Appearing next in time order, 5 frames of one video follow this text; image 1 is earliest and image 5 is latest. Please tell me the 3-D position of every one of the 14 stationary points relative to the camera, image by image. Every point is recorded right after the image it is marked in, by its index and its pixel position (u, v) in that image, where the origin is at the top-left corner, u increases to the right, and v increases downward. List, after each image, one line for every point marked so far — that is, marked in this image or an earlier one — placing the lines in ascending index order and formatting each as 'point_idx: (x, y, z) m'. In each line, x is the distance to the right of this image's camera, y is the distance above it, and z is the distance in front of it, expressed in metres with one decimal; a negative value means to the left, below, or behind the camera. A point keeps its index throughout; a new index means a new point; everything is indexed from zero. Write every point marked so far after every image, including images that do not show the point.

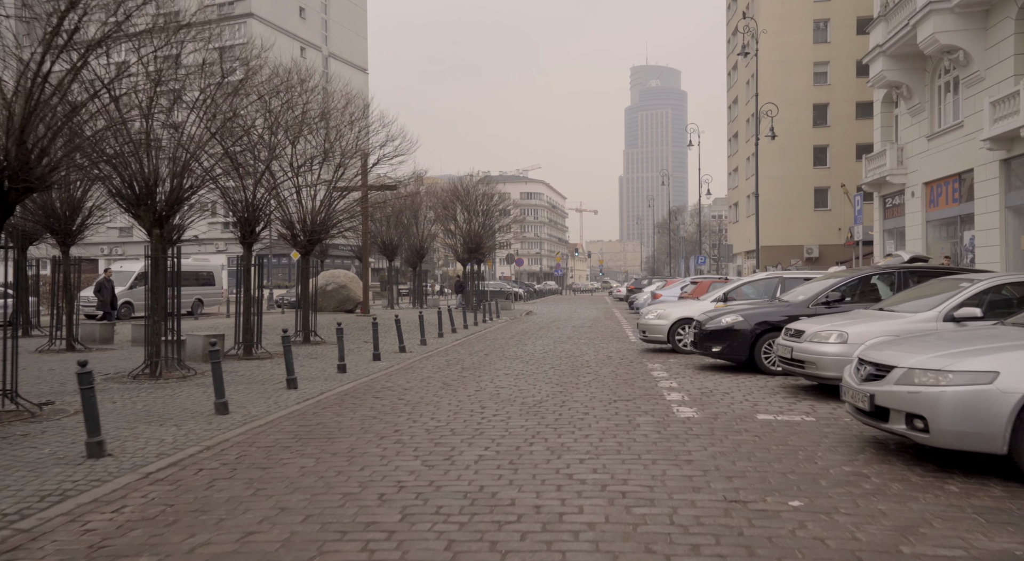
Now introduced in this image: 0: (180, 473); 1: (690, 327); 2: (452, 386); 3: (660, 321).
0: (-2.5, -1.5, +6.1) m
1: (+3.4, -0.9, +15.4) m
2: (-0.9, -1.5, +11.3) m
3: (+2.8, -0.8, +15.5) m
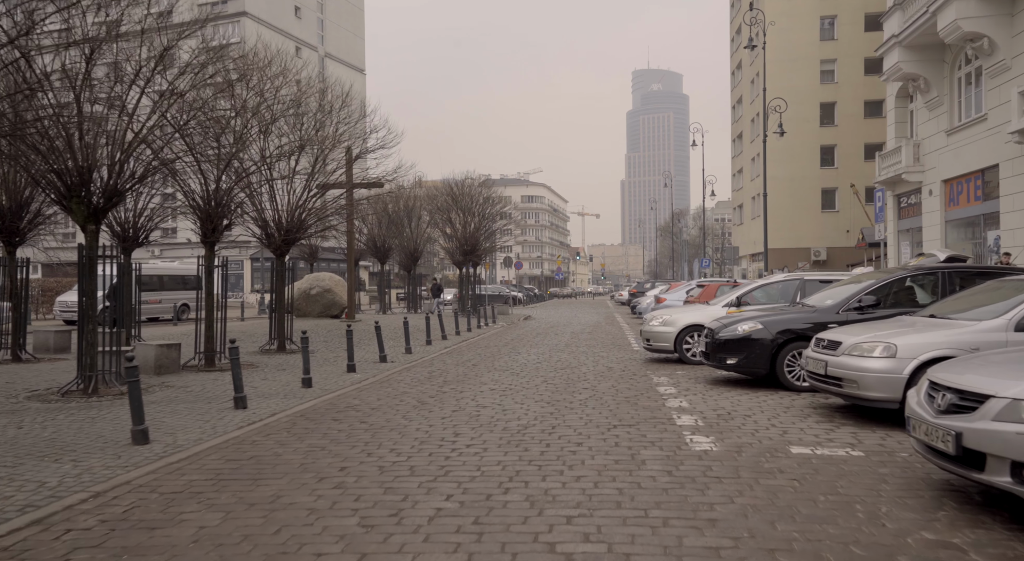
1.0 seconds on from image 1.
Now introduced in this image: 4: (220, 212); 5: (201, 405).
0: (-2.7, -1.5, +4.6) m
1: (+3.2, -0.9, +13.8) m
2: (-1.0, -1.5, +9.8) m
3: (+2.6, -0.8, +14.0) m
4: (-5.3, +1.3, +14.7) m
5: (-3.7, -1.5, +9.7) m
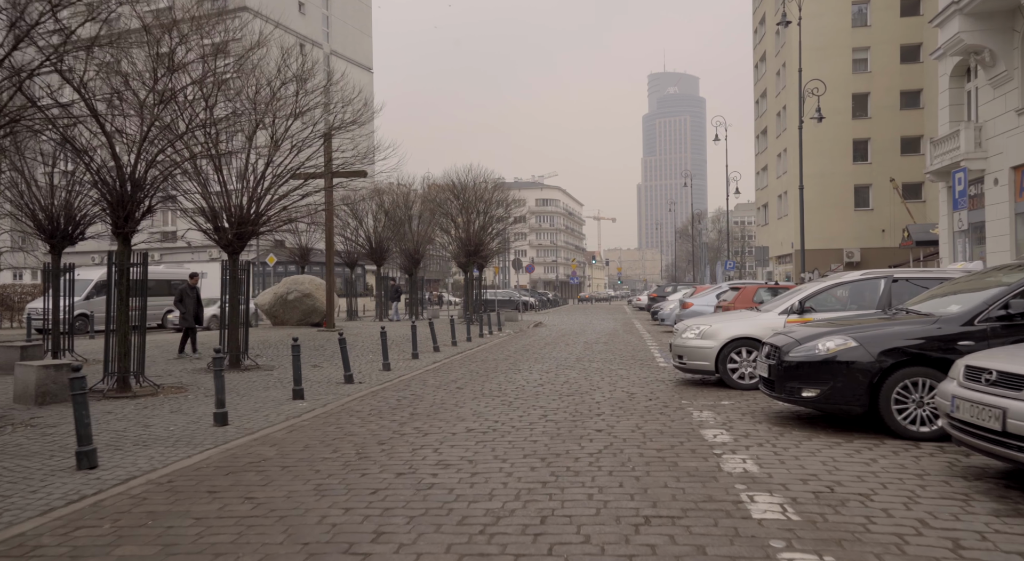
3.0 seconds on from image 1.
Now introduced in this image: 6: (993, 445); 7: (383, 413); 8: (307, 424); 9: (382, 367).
0: (-3.0, -1.4, +1.5) m
1: (+3.1, -0.9, +10.6) m
2: (-1.2, -1.5, +6.7) m
3: (+2.5, -0.8, +10.8) m
4: (-5.4, +1.2, +11.7) m
5: (-3.9, -1.5, +6.7) m
6: (+2.9, -1.0, +4.9) m
7: (-1.6, -1.6, +9.8) m
8: (-2.2, -1.6, +8.9) m
9: (-2.4, -1.6, +15.1) m
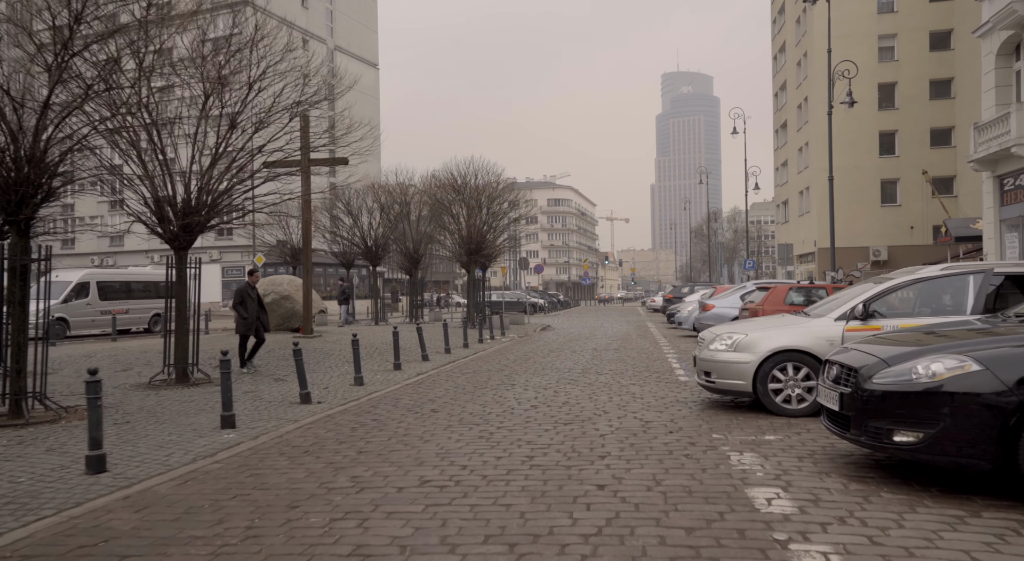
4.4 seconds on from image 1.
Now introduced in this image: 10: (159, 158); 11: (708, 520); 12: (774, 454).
0: (-3.3, -1.4, -0.7) m
1: (+2.9, -0.9, +8.4) m
2: (-1.5, -1.5, +4.4) m
3: (+2.4, -0.8, +8.5) m
4: (-5.6, +1.2, +9.5) m
5: (-4.1, -1.5, +4.5) m
6: (+2.6, -0.9, +2.6) m
7: (-1.8, -1.6, +7.6) m
8: (-2.4, -1.6, +6.7) m
9: (-2.5, -1.6, +12.9) m
10: (-5.4, +1.9, +12.5) m
11: (+1.1, -1.3, +4.6) m
12: (+2.1, -1.4, +6.5) m
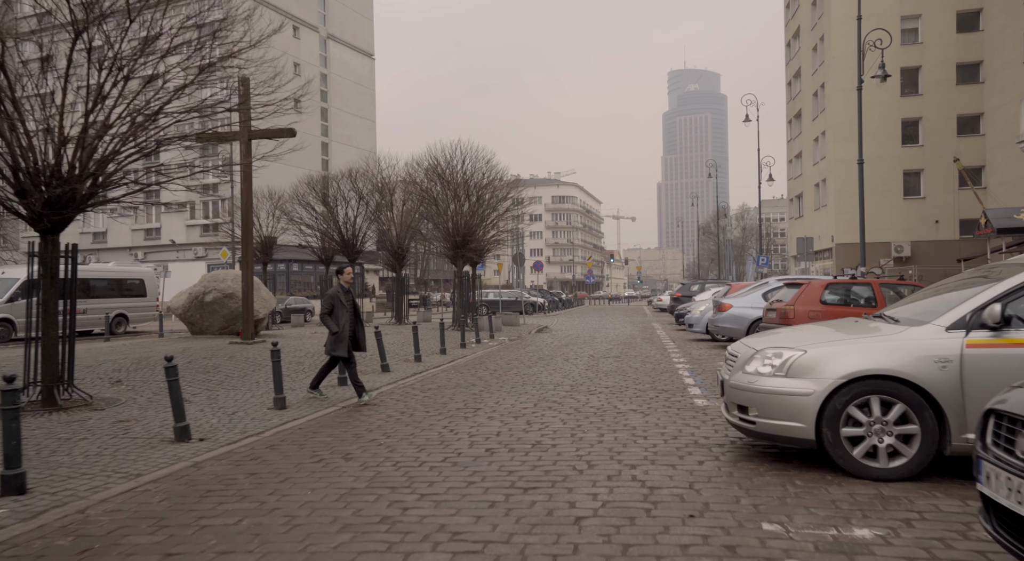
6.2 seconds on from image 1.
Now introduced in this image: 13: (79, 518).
0: (-3.8, -1.3, -3.6) m
1: (+2.5, -0.8, +5.4) m
2: (-2.0, -1.4, +1.5) m
3: (+1.9, -0.7, +5.5) m
4: (-6.0, +1.3, +6.6) m
5: (-4.6, -1.4, +1.5) m
6: (+2.1, -0.9, -0.4) m
7: (-2.2, -1.5, +4.7) m
8: (-2.9, -1.5, +3.7) m
9: (-3.0, -1.5, +10.0) m
10: (-5.9, +2.0, +9.6) m
11: (+0.6, -1.3, +1.6) m
12: (+1.6, -1.3, +3.5) m
13: (-2.8, -1.5, +5.2) m
